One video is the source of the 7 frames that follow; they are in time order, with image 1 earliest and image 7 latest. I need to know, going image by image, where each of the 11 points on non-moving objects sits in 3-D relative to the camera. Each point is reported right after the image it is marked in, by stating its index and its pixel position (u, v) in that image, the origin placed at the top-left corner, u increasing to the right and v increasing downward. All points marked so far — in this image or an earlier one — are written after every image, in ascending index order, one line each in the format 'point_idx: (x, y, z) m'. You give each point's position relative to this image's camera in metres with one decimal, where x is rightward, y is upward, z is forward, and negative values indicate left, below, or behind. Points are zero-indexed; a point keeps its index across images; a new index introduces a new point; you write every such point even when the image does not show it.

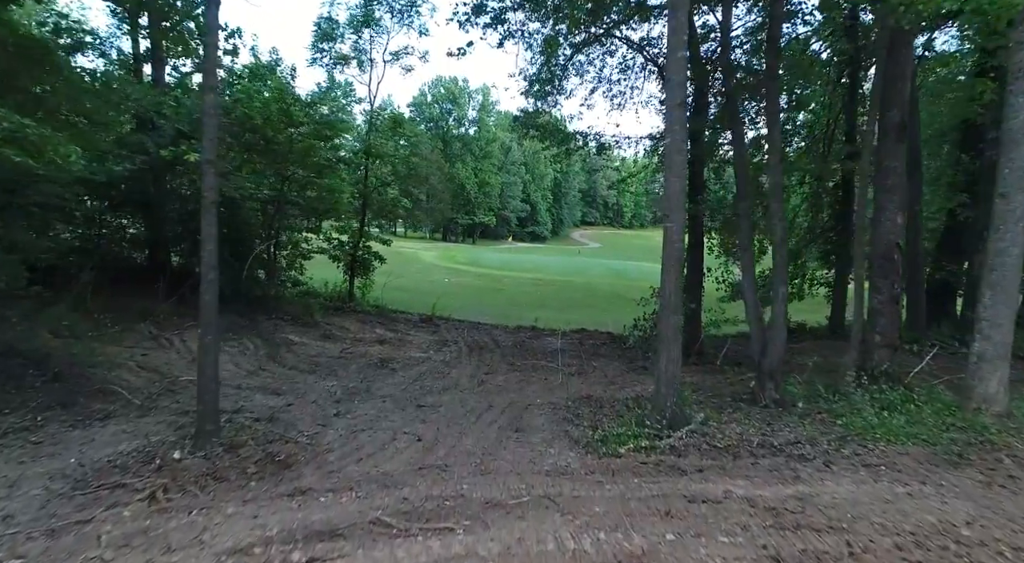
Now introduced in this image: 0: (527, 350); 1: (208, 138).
0: (+0.3, -1.3, +11.7) m
1: (-2.3, +1.1, +4.9) m
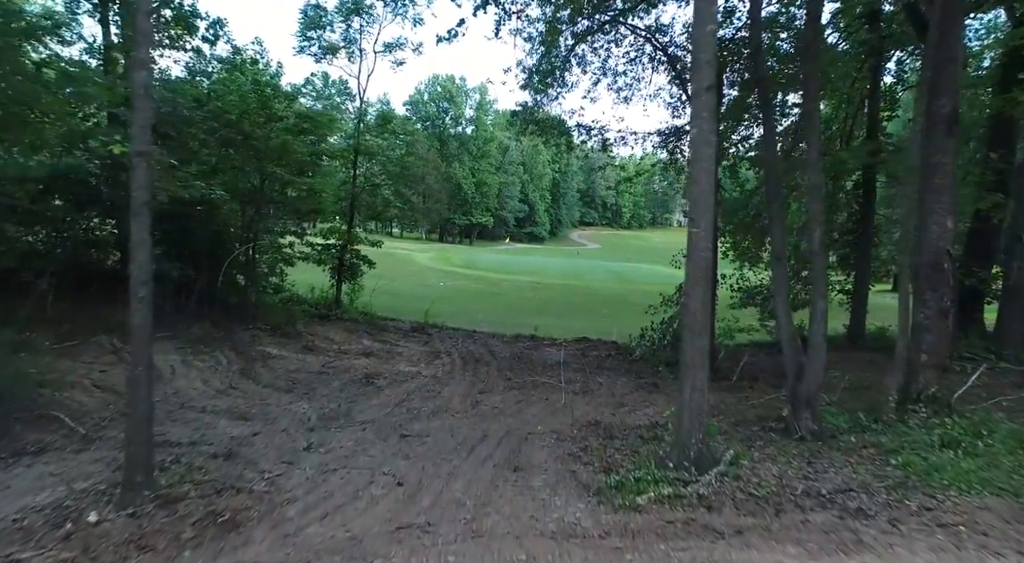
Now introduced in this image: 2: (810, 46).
0: (+0.2, -1.4, +10.8) m
1: (-2.4, +1.0, +4.0) m
2: (+2.7, +2.1, +5.7) m
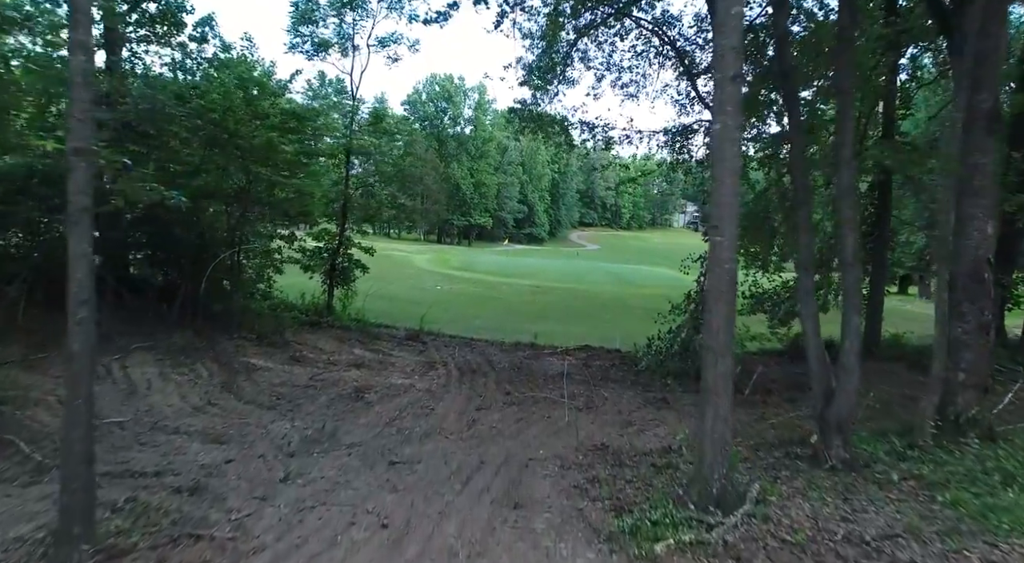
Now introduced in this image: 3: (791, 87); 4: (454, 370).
0: (+0.2, -1.5, +10.3) m
1: (-2.4, +0.9, +3.4) m
2: (+2.7, +2.0, +5.1) m
3: (+2.4, +1.7, +5.5) m
4: (-0.9, -1.4, +10.3) m
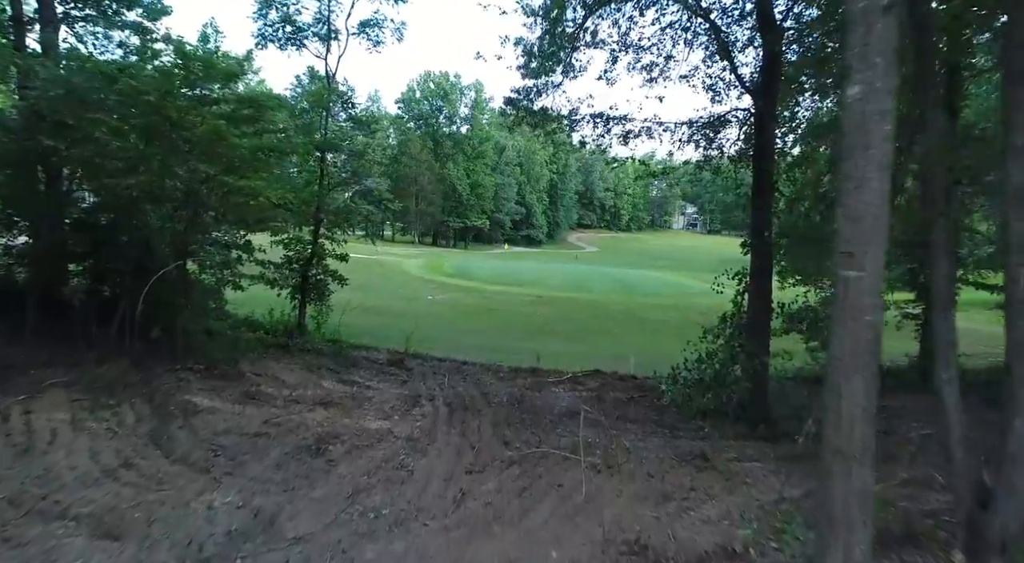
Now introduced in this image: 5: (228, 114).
0: (+0.2, -1.8, +8.6) m
1: (-2.3, +0.6, +1.7) m
2: (+2.7, +1.7, +3.5) m
3: (+2.4, +1.4, +3.8) m
4: (-1.0, -1.7, +8.6) m
5: (-4.0, +2.4, +9.0) m
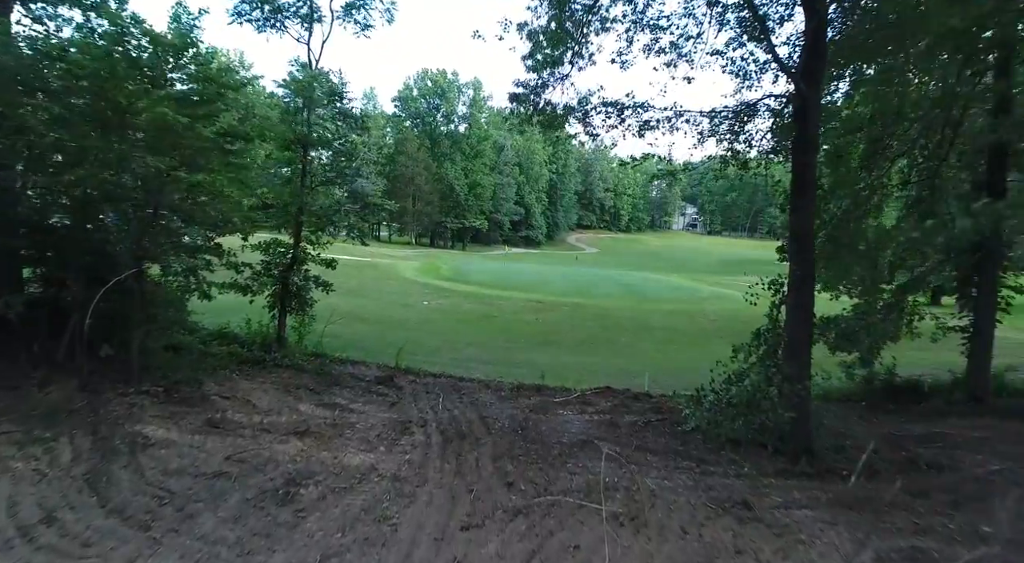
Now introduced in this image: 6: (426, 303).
0: (+0.3, -1.9, +7.5) m
1: (-2.3, +0.5, +0.6) m
2: (+2.8, +1.6, +2.4) m
3: (+2.5, +1.3, +2.8) m
4: (-0.9, -1.8, +7.6) m
5: (-4.0, +2.3, +7.9) m
6: (-2.4, -0.6, +18.1) m
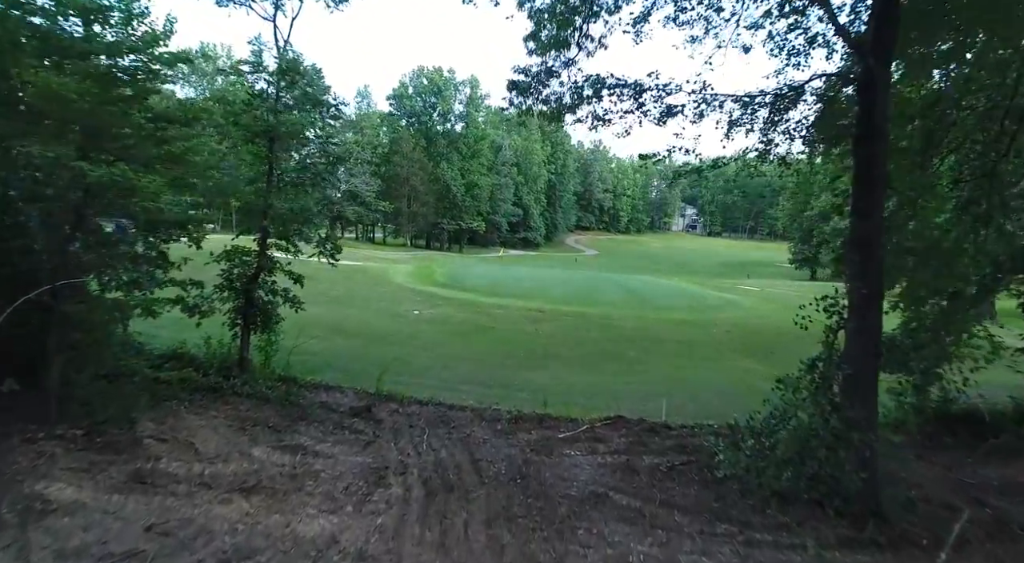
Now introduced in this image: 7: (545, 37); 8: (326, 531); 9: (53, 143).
0: (+0.2, -2.1, +6.1) m
1: (-2.3, +0.3, -0.7) m
2: (+2.8, +1.4, +1.1) m
3: (+2.5, +1.1, +1.4) m
4: (-0.9, -2.0, +6.2) m
5: (-4.0, +2.1, +6.5) m
6: (-2.5, -0.8, +16.7) m
7: (+0.4, +3.4, +8.5) m
8: (-1.5, -2.1, +5.3) m
9: (-4.2, +1.3, +6.1) m
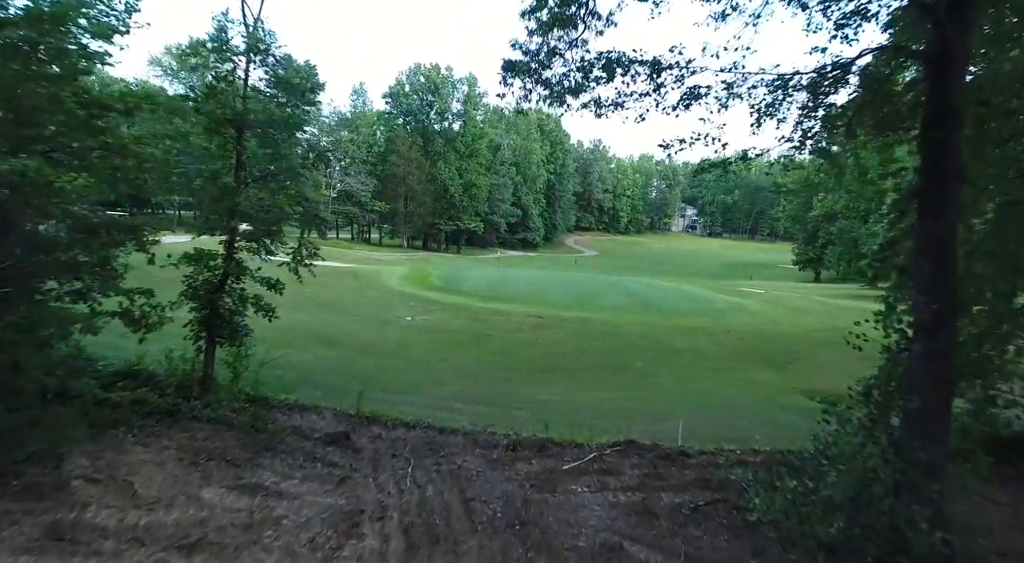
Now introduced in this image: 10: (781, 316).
0: (+0.2, -2.2, +5.2) m
1: (-2.3, +0.2, -1.7) m
2: (+2.7, +1.3, +0.1) m
3: (+2.5, +1.0, +0.4) m
4: (-1.0, -2.1, +5.2) m
5: (-4.0, +2.0, +5.5) m
6: (-2.5, -0.9, +15.7) m
7: (+0.4, +3.3, +7.6) m
8: (-1.6, -2.2, +4.3) m
9: (-4.2, +1.2, +5.1) m
10: (+8.4, -1.1, +19.7) m
